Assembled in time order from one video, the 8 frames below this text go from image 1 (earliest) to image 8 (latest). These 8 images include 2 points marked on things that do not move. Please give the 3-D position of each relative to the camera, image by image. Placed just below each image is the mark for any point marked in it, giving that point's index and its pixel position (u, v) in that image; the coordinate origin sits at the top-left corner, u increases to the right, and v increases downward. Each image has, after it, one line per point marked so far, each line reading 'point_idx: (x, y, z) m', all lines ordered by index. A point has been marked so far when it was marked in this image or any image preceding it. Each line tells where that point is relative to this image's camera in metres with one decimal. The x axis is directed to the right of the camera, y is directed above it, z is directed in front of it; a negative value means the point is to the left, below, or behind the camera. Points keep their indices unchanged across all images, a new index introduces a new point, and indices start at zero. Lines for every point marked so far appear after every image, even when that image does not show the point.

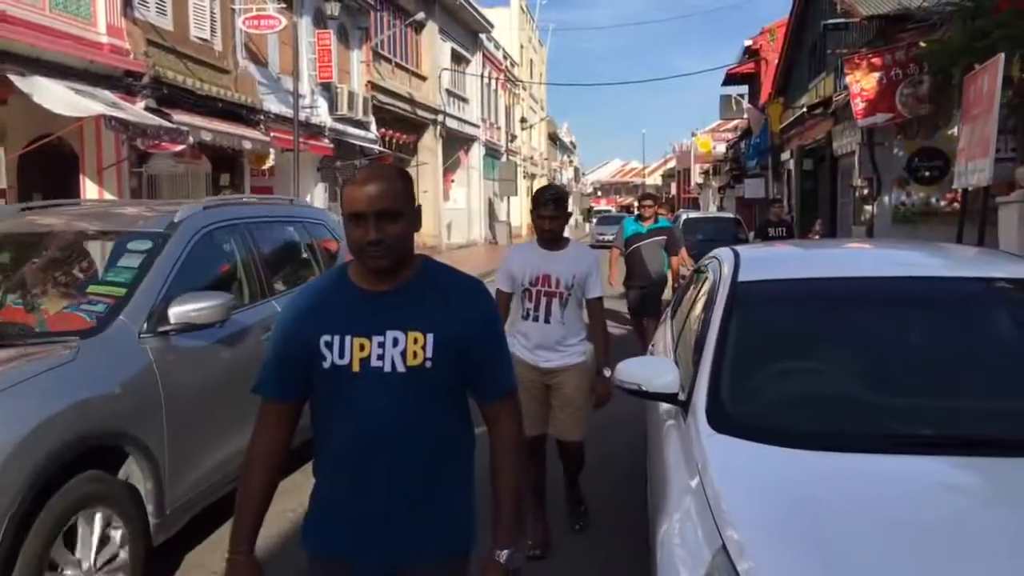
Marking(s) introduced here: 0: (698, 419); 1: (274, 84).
0: (+0.7, -0.5, +3.1) m
1: (-5.6, +4.8, +19.6) m
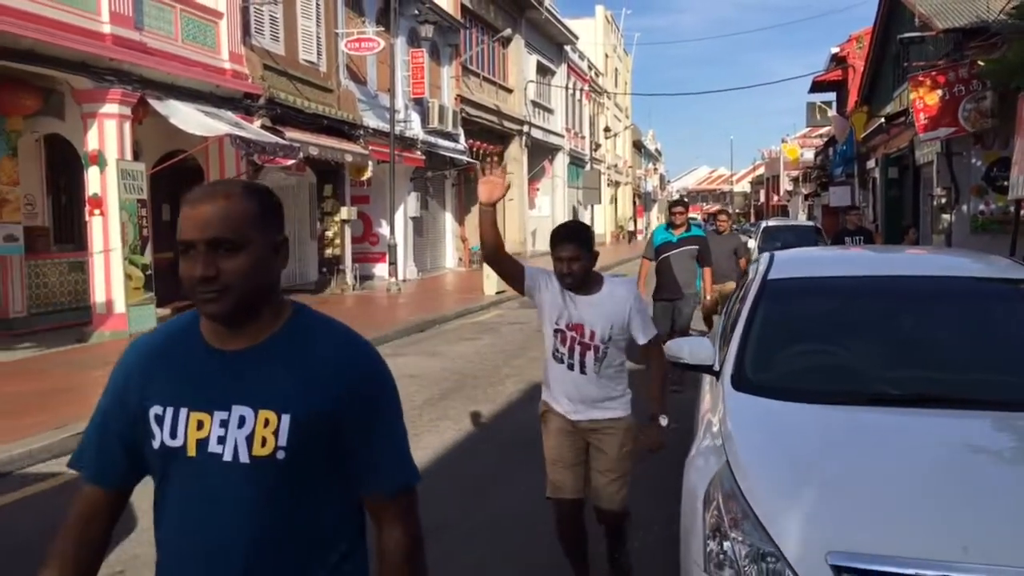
0: (+1.0, -0.4, +3.9) m
1: (-3.5, +4.7, +21.1) m
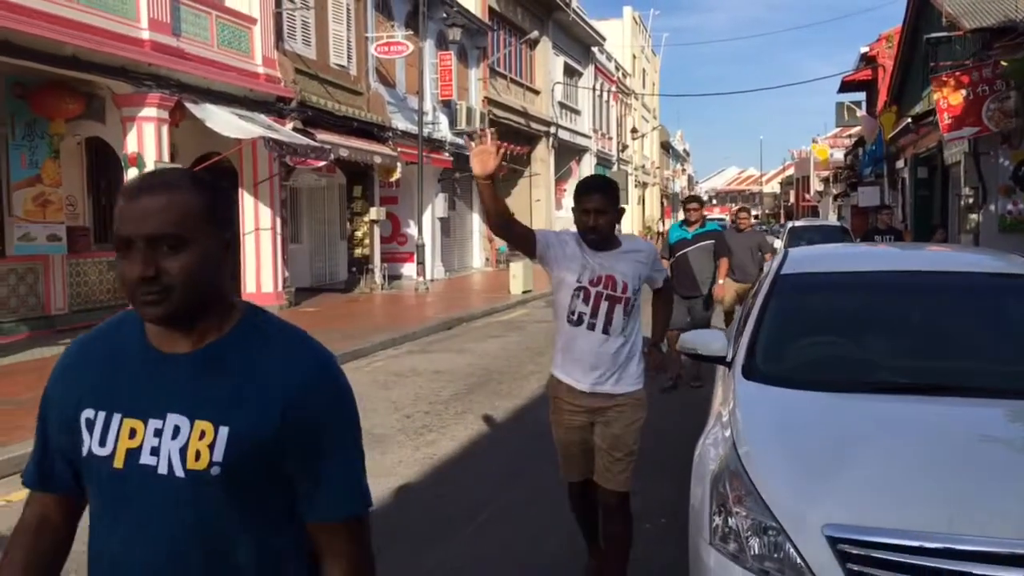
0: (+1.1, -0.4, +4.1) m
1: (-2.8, +4.7, +21.4) m
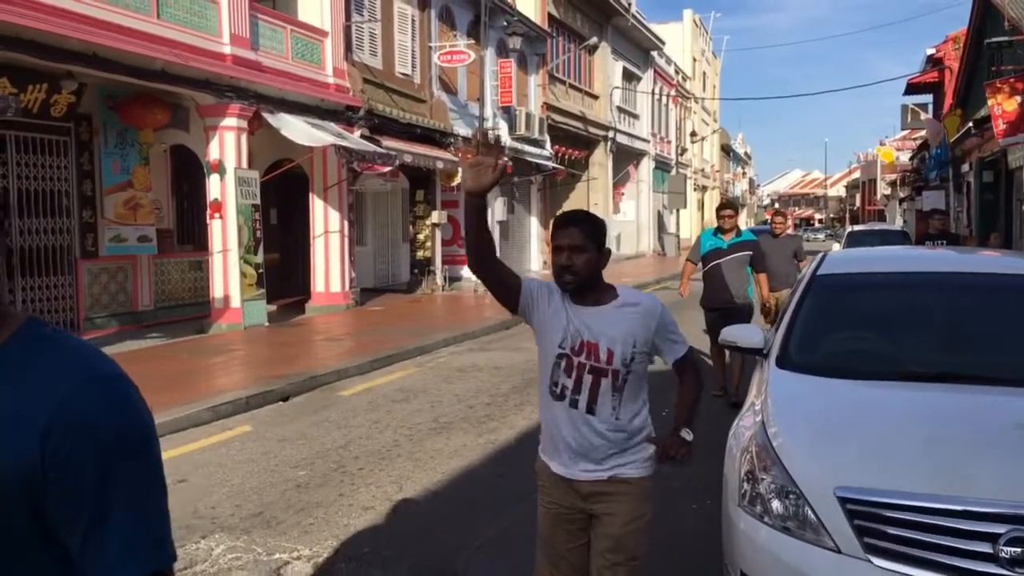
0: (+1.4, -0.4, +4.5) m
1: (-1.3, +4.7, +22.0) m
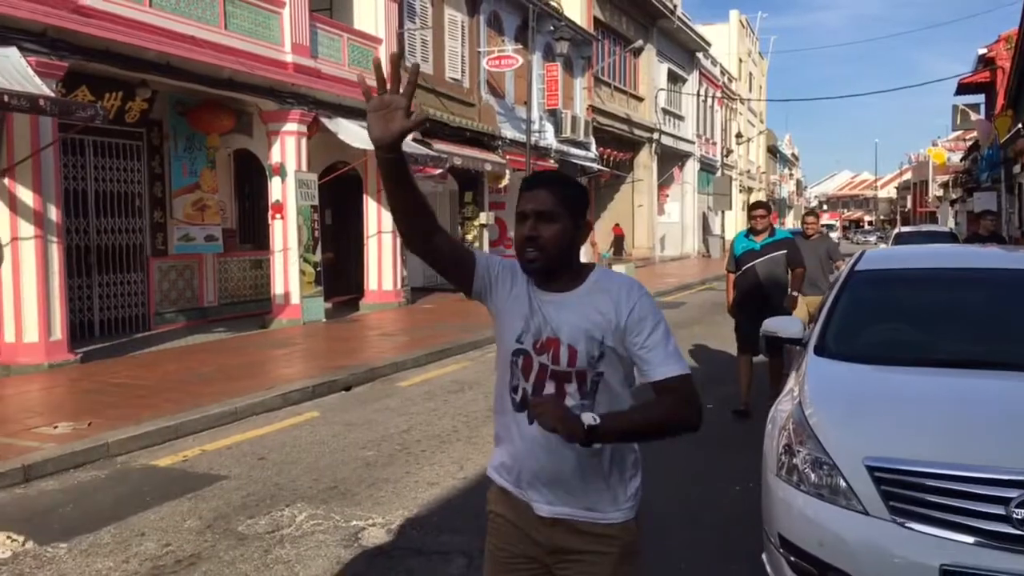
0: (+1.7, -0.4, +4.8) m
1: (-0.1, +4.7, +22.5) m
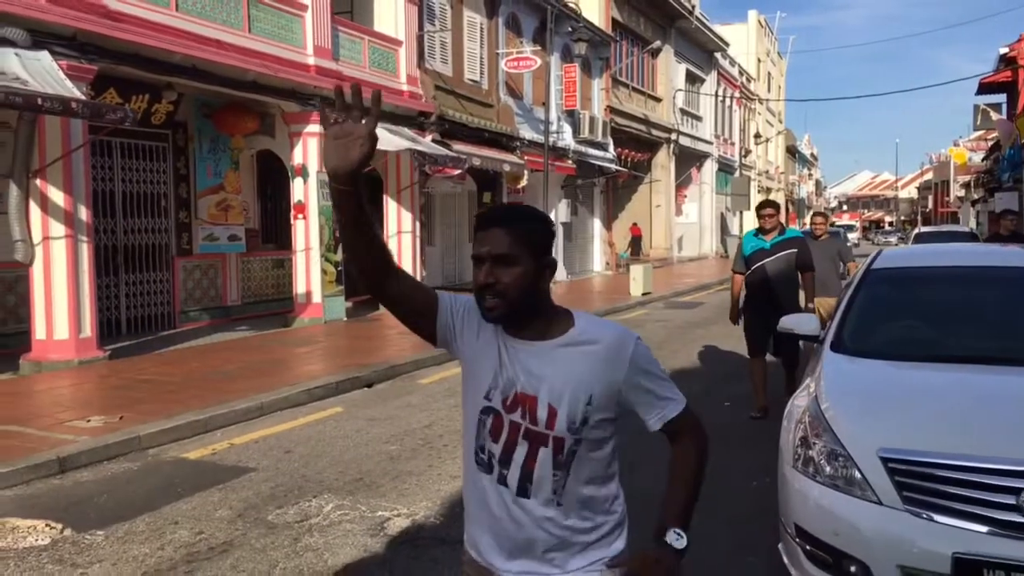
0: (+1.8, -0.3, +4.9) m
1: (+0.4, +4.7, +22.6) m
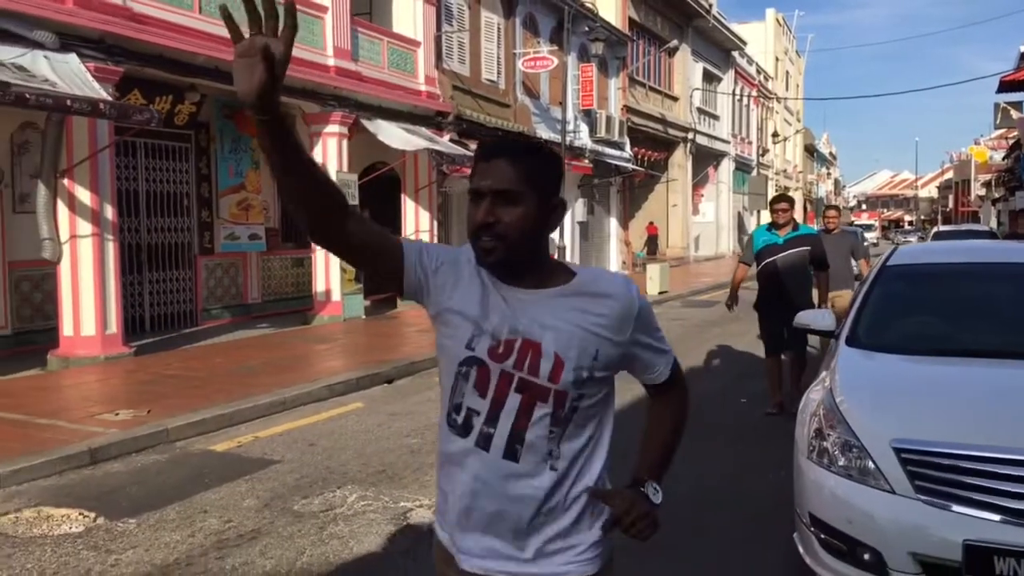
0: (+2.0, -0.3, +5.0) m
1: (+0.9, +4.7, +22.7) m
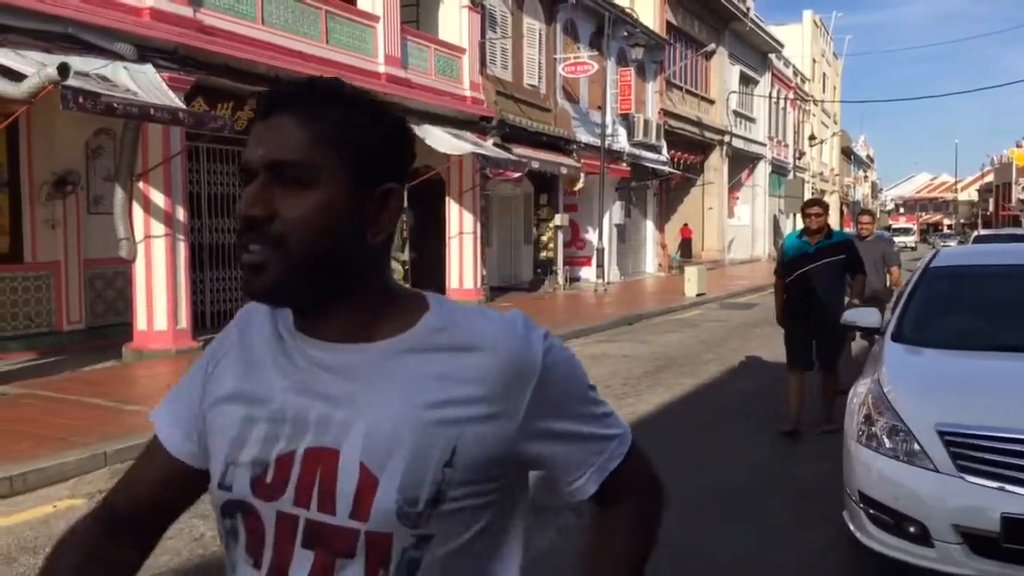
0: (+2.4, -0.3, +5.3) m
1: (+2.0, +4.7, +23.0) m
